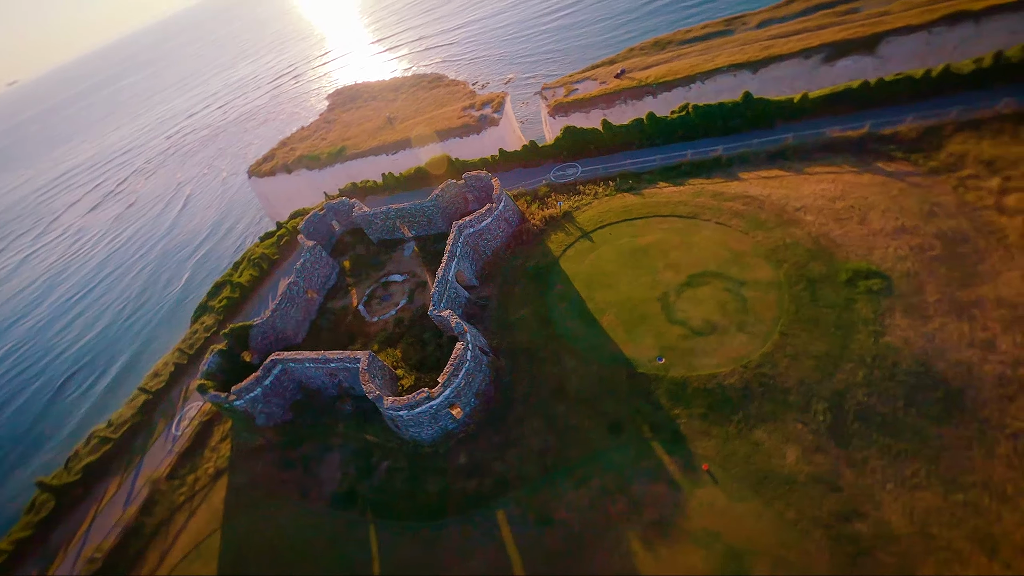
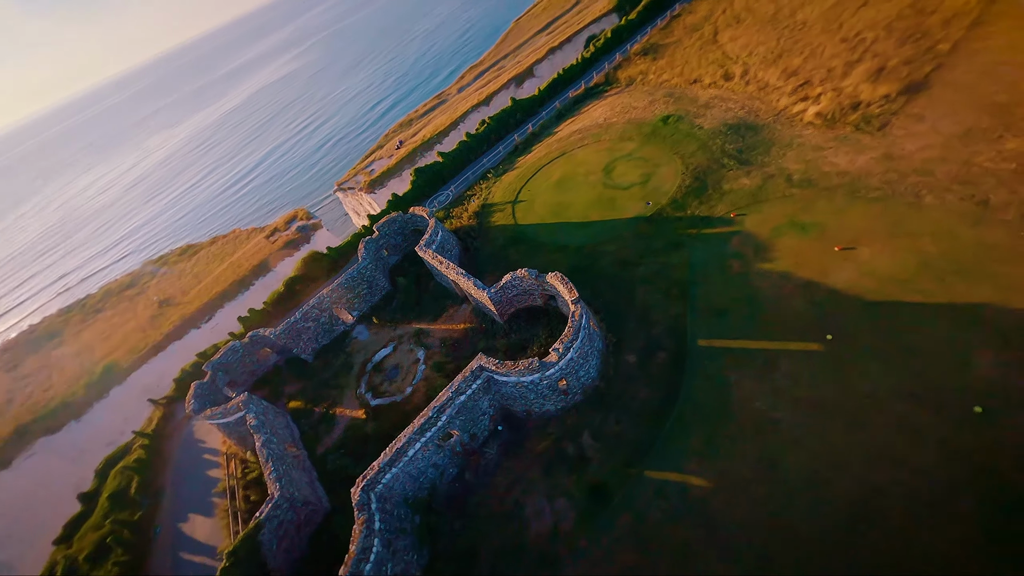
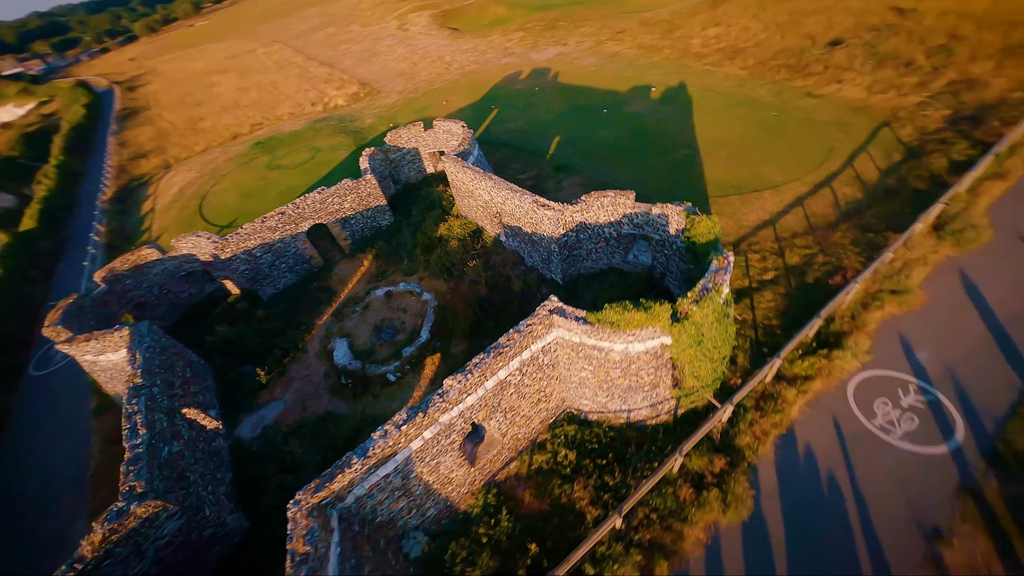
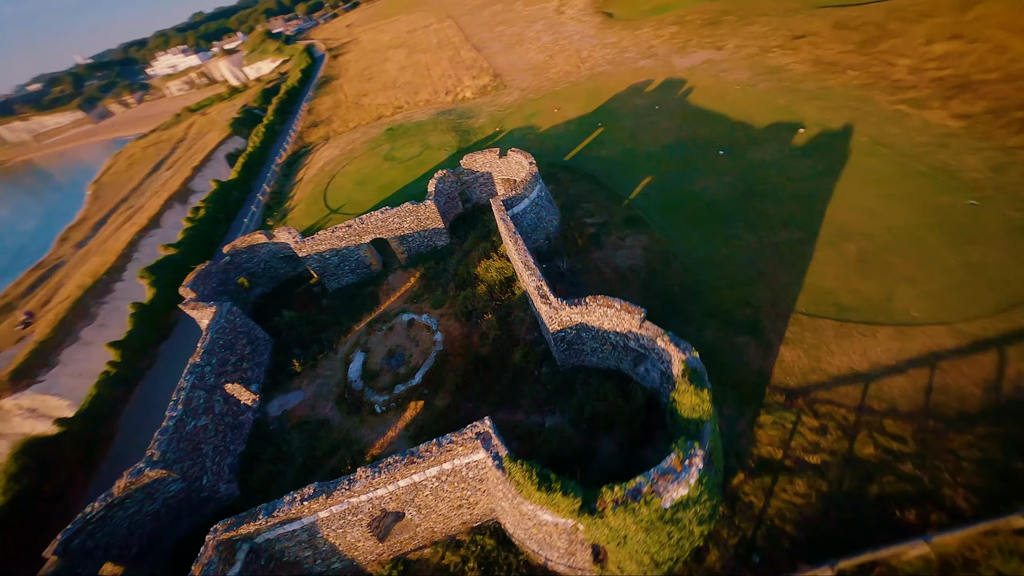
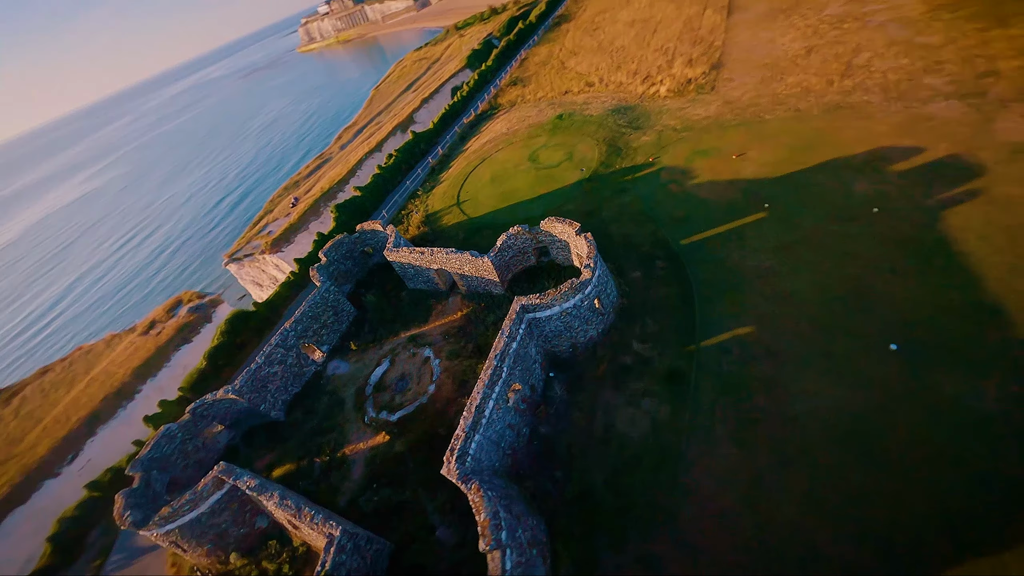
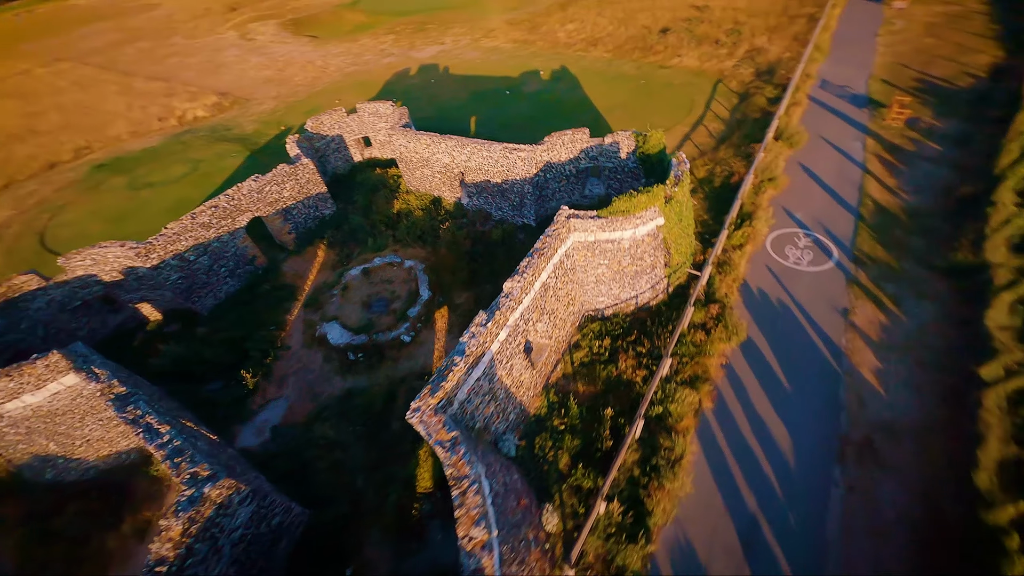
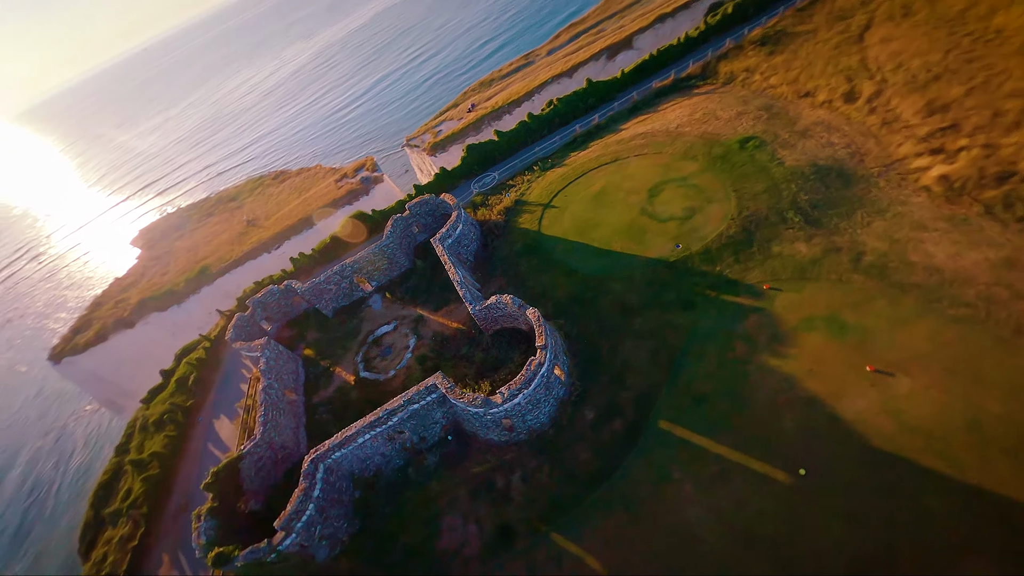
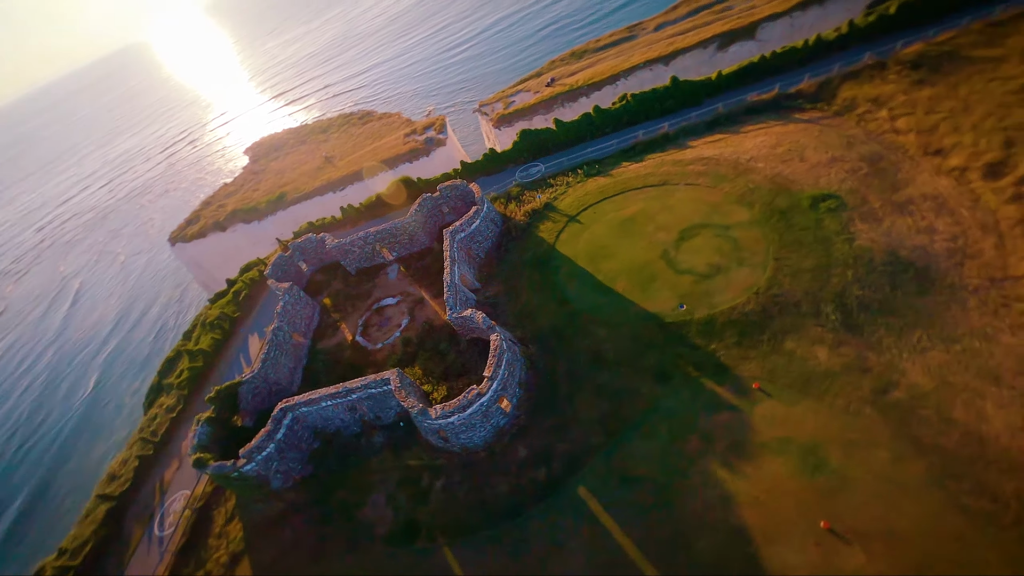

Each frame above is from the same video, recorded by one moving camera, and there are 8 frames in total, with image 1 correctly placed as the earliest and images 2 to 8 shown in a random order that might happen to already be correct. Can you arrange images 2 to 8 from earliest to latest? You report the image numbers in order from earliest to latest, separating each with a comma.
8, 7, 2, 5, 4, 3, 6
